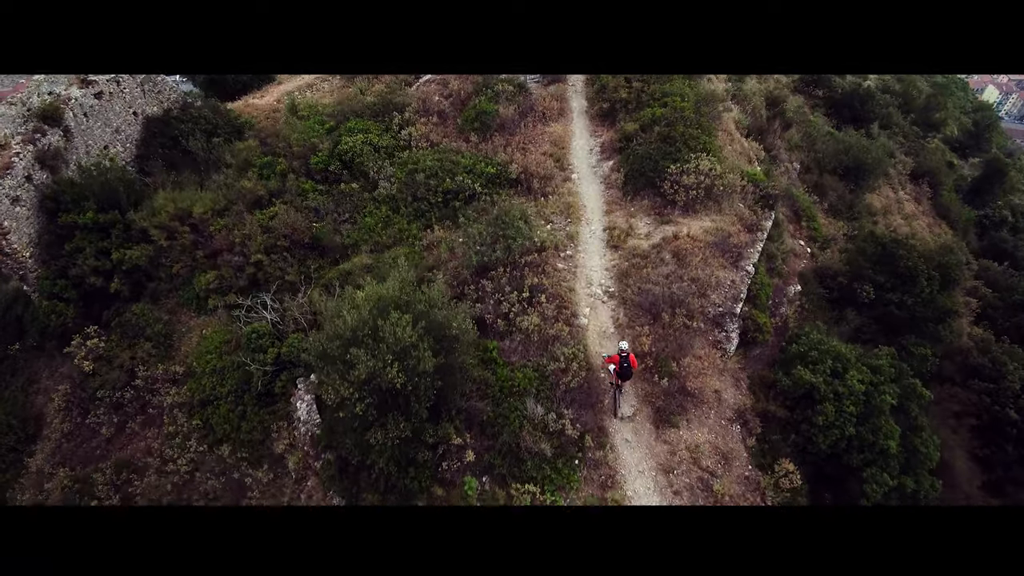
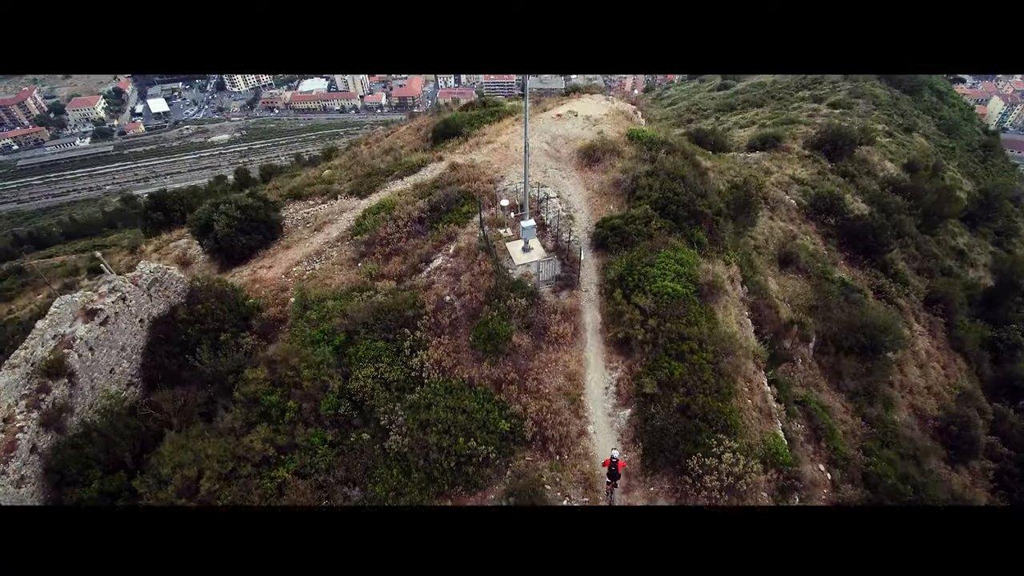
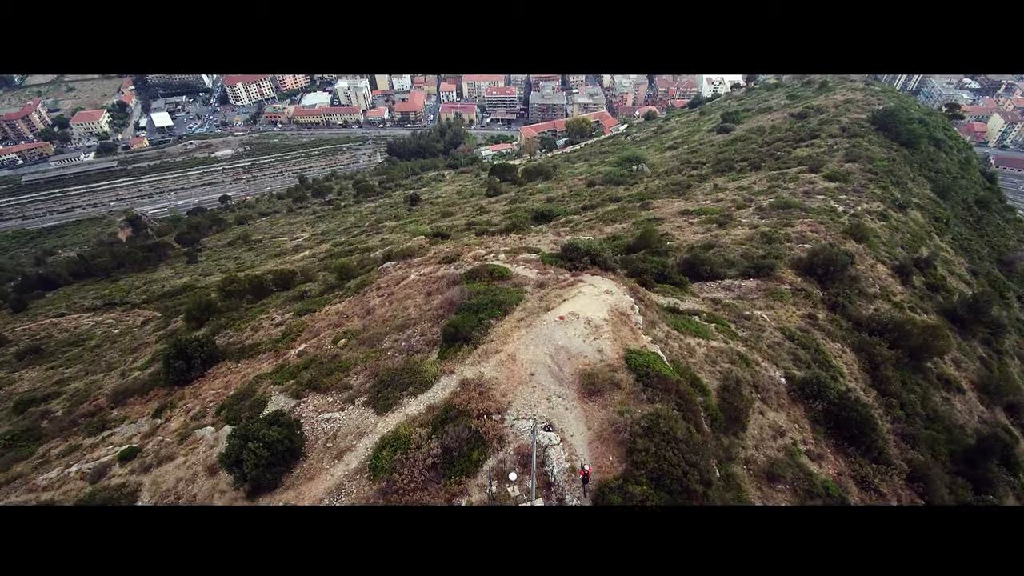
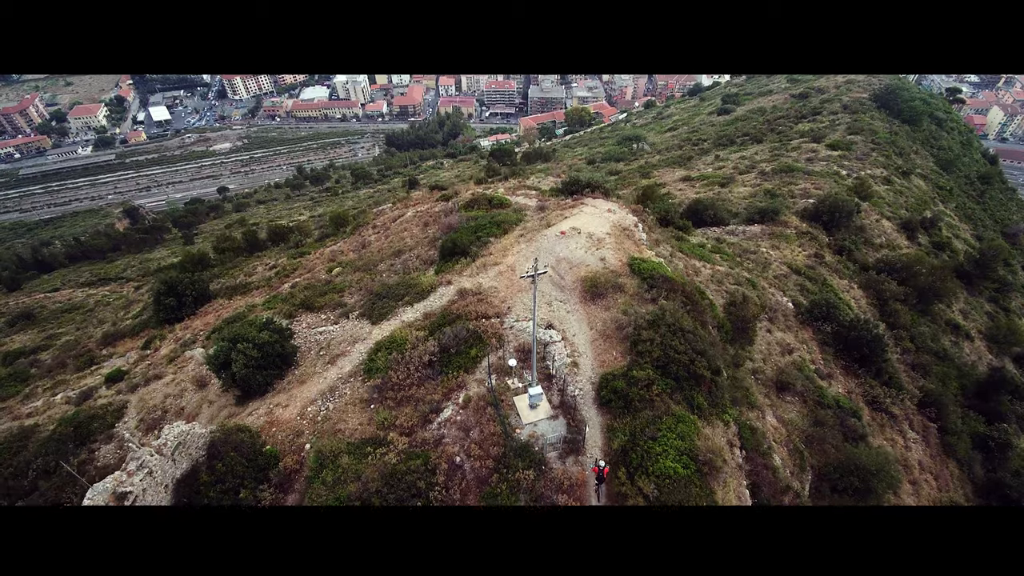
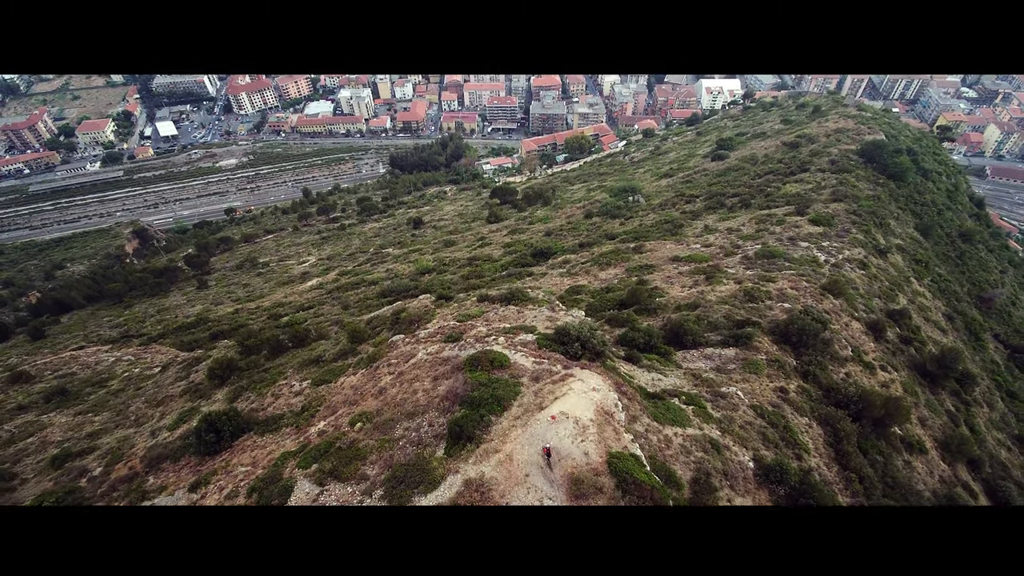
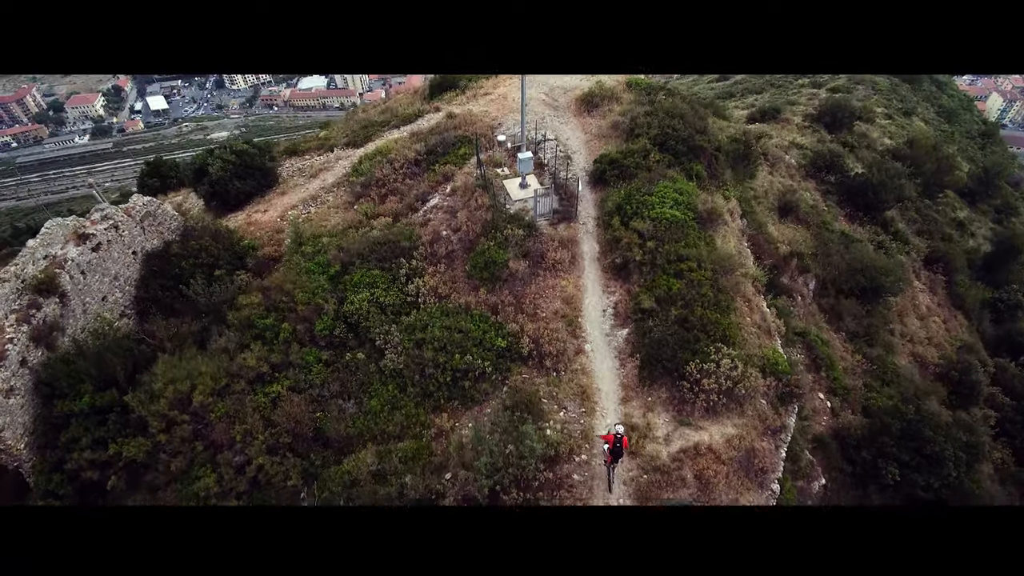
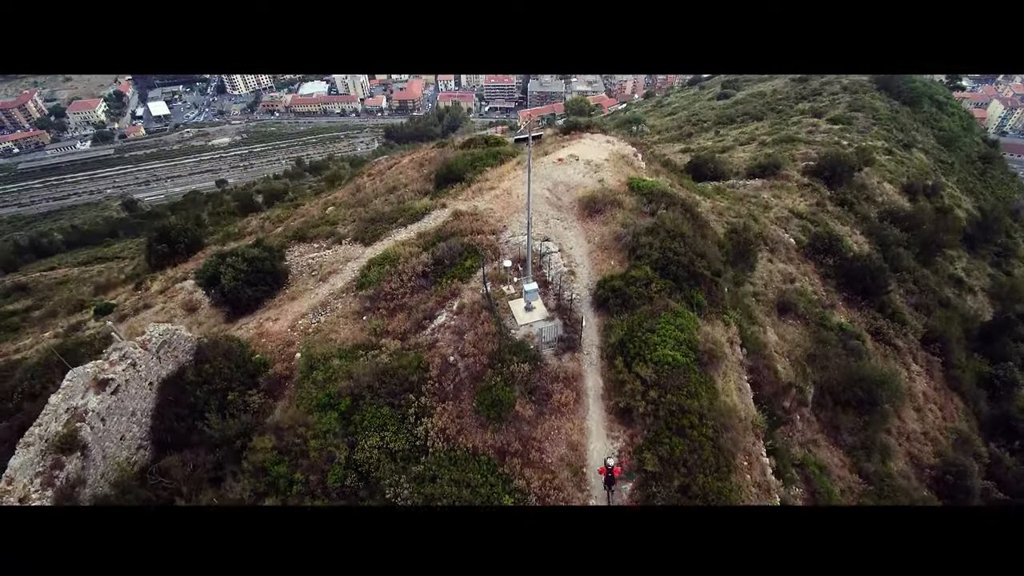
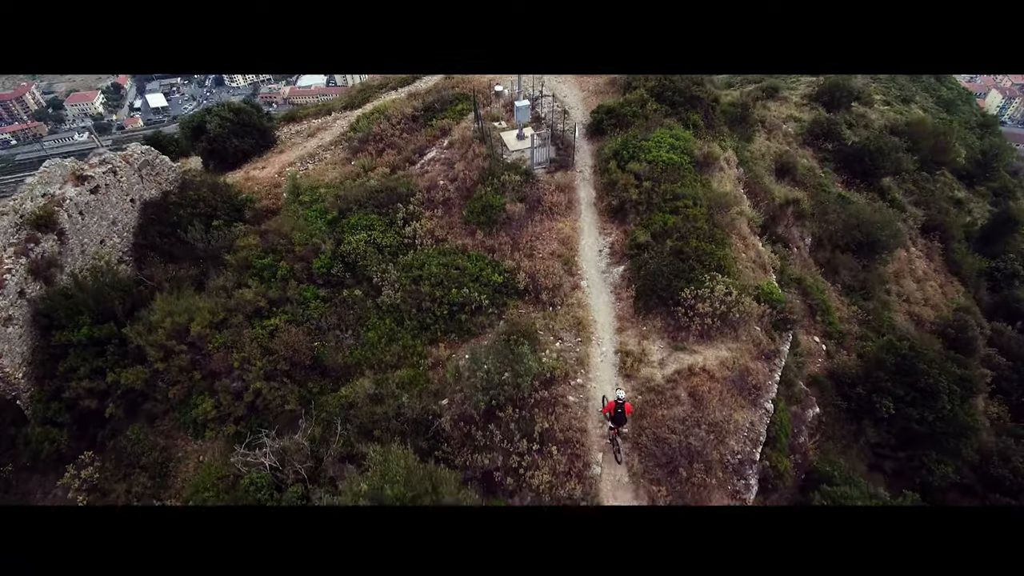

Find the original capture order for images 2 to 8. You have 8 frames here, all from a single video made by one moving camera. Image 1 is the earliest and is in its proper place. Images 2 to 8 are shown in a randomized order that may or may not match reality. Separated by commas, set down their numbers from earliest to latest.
8, 6, 2, 7, 4, 3, 5
